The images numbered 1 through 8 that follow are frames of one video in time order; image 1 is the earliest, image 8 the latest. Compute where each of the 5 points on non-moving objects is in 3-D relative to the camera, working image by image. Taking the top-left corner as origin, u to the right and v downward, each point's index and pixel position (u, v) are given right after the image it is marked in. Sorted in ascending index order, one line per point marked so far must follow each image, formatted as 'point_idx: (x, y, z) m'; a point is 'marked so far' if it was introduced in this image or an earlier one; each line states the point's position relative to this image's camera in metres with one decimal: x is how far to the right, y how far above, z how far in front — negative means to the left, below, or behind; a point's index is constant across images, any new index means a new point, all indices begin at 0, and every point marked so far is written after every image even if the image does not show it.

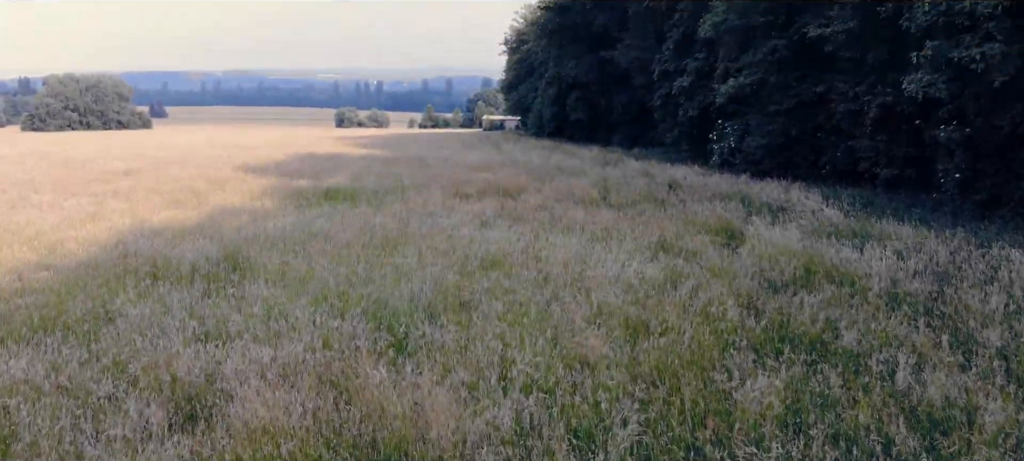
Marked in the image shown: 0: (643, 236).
0: (+2.1, -0.1, +11.5) m
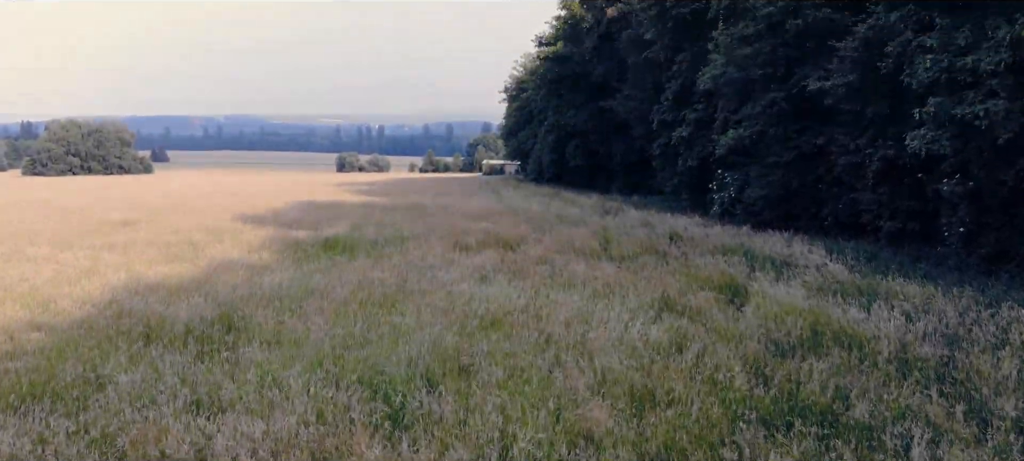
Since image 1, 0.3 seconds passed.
0: (+2.1, -1.0, +11.3) m
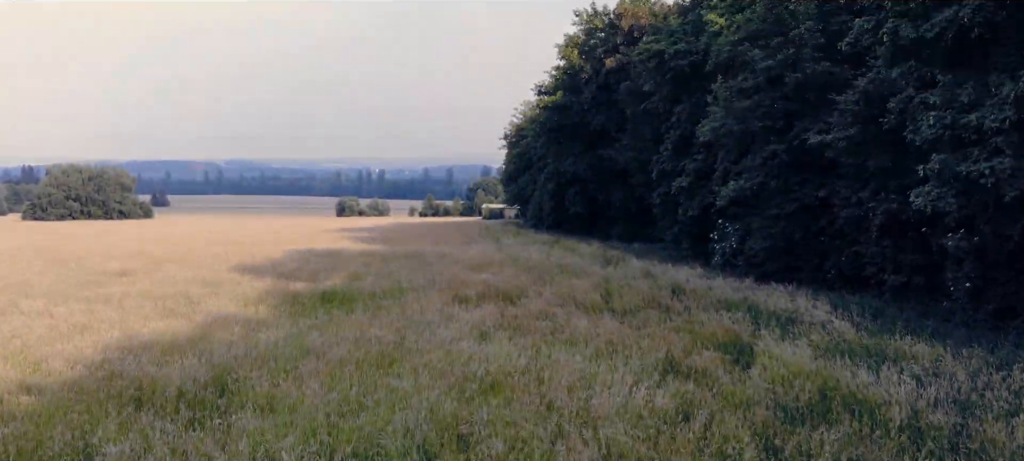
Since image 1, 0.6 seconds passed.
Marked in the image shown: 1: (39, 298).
0: (+2.1, -1.8, +11.1) m
1: (-11.9, -1.7, +18.3) m
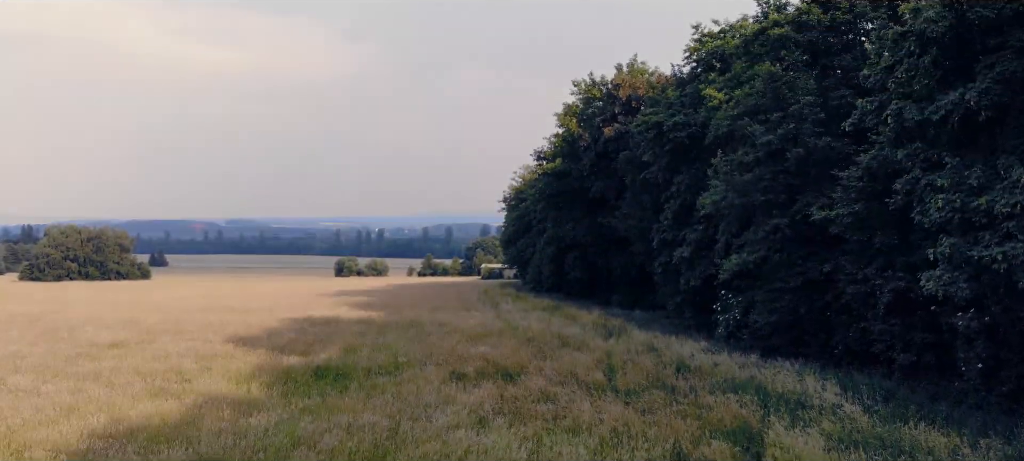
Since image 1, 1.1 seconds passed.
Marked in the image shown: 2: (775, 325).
0: (+2.1, -3.1, +10.7) m
1: (-11.9, -3.5, +17.9) m
2: (+6.4, -2.3, +17.8) m
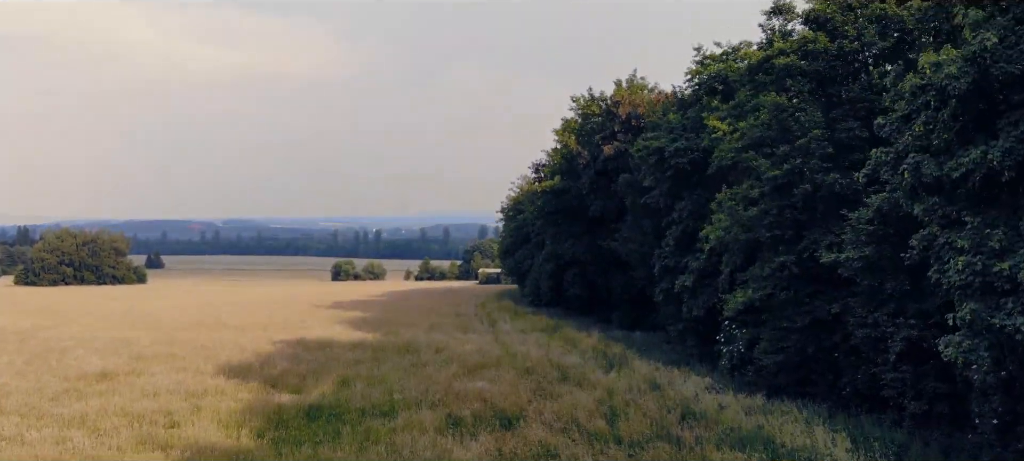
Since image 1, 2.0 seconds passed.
0: (+2.1, -4.0, +10.2) m
1: (-11.9, -4.4, +17.3) m
2: (+6.4, -3.2, +17.3) m
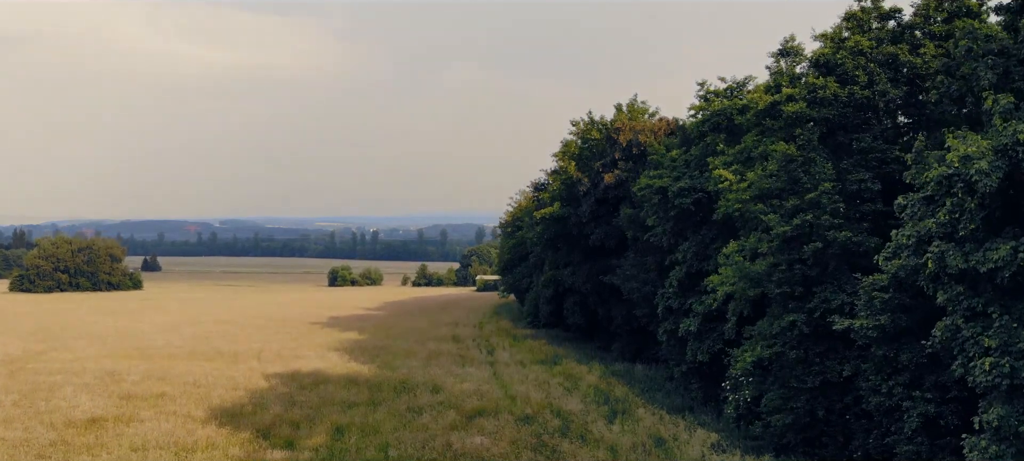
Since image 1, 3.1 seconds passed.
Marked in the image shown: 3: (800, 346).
0: (+2.1, -5.3, +9.6) m
1: (-11.9, -5.7, +16.7) m
2: (+6.4, -4.4, +16.7) m
3: (+6.5, -2.6, +16.5) m
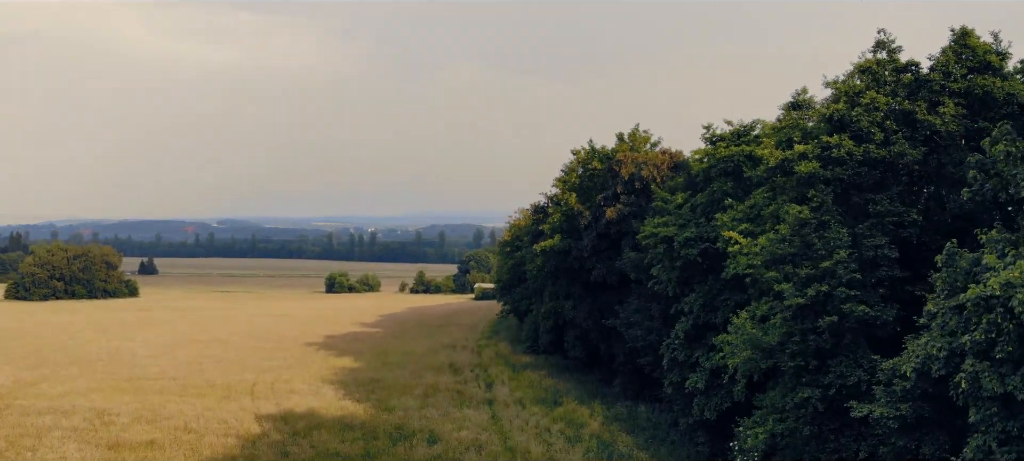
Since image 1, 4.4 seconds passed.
0: (+2.1, -6.8, +8.9) m
1: (-11.9, -7.2, +16.0) m
2: (+6.4, -6.0, +16.0) m
3: (+6.5, -4.1, +15.7) m
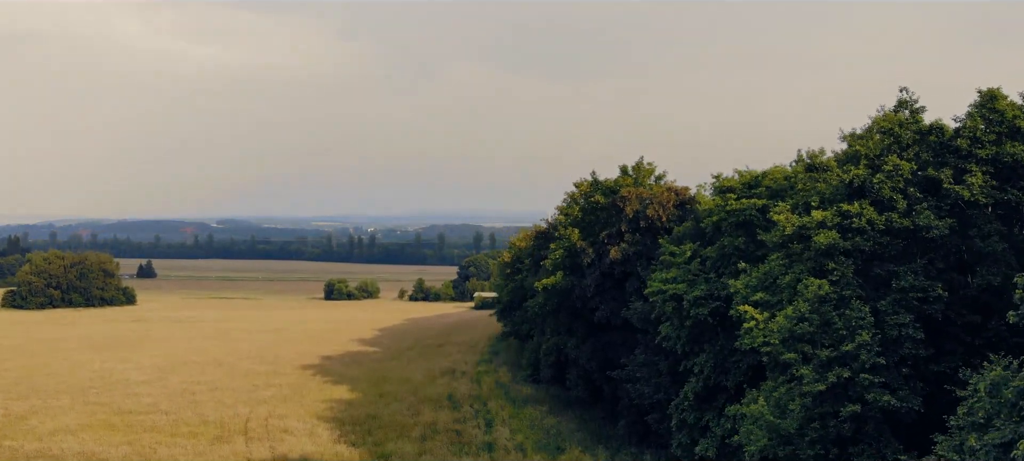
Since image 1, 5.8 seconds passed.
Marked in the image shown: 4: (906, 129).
0: (+2.2, -8.4, +8.0) m
1: (-11.9, -8.8, +15.0) m
2: (+6.4, -7.6, +15.1) m
3: (+6.5, -5.8, +14.8) m
4: (+9.2, +2.3, +17.0) m
